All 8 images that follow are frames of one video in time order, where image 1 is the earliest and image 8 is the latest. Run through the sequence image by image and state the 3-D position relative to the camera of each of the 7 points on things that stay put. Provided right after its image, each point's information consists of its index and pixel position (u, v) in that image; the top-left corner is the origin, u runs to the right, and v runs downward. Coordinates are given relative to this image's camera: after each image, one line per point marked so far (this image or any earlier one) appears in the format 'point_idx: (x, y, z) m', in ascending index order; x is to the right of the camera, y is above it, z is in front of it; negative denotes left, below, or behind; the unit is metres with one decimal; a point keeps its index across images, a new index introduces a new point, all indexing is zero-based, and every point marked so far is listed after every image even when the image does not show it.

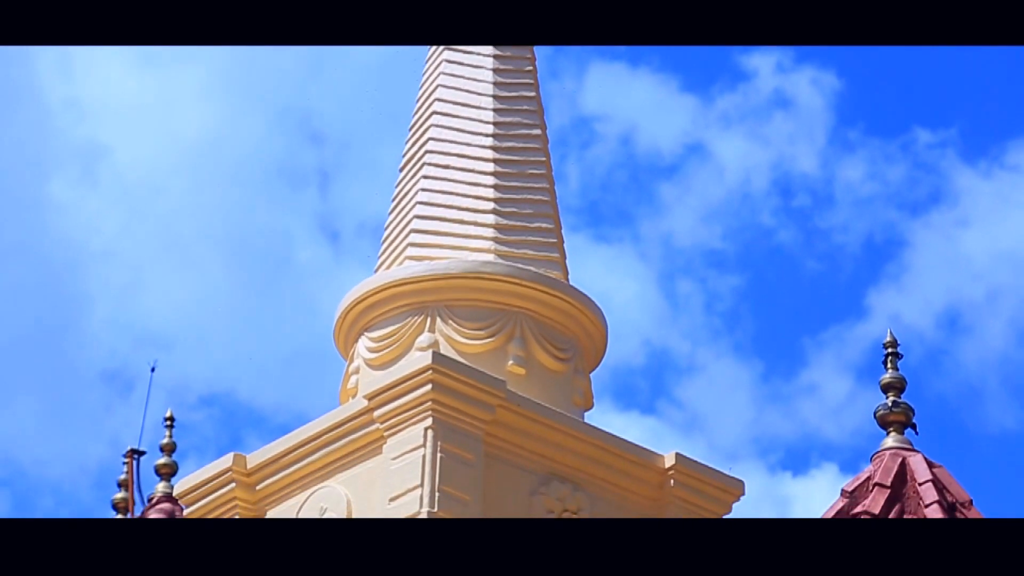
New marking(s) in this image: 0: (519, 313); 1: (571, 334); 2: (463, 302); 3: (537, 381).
0: (0.0, -0.1, +7.7) m
1: (+0.2, -0.2, +7.8) m
2: (-0.2, 0.0, +7.6) m
3: (+0.1, -0.3, +7.6) m
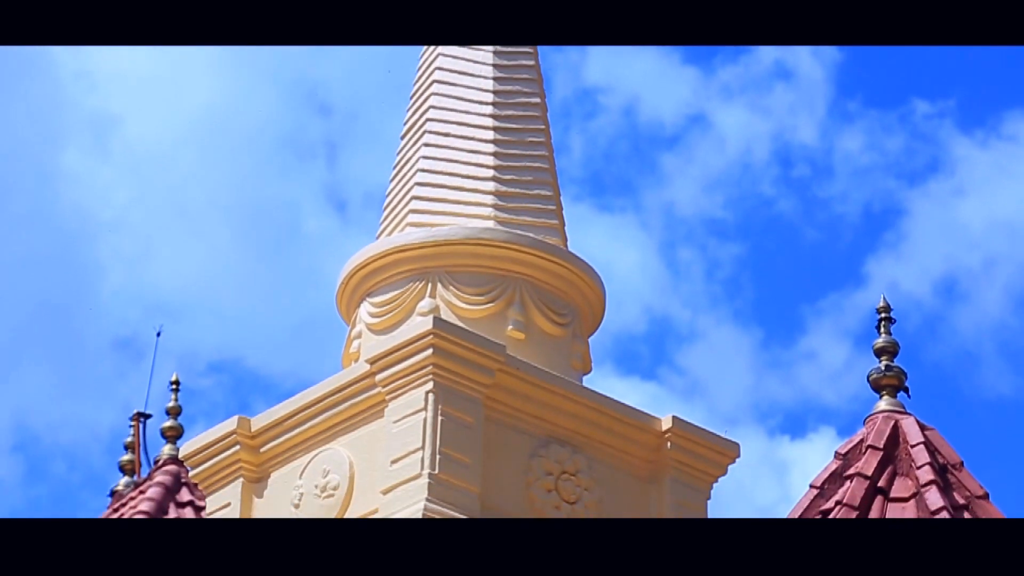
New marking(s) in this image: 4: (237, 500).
0: (0.0, 0.0, +7.8) m
1: (+0.2, 0.0, +8.0) m
2: (-0.2, +0.1, +7.7) m
3: (+0.1, -0.2, +7.8) m
4: (-1.0, -0.8, +7.9) m
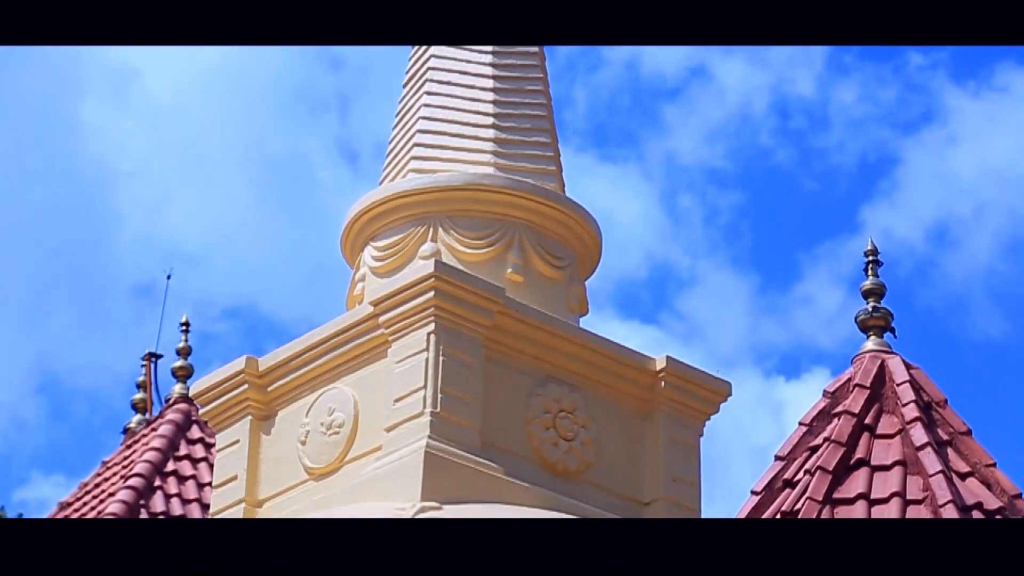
0: (0.0, +0.2, +8.0) m
1: (+0.2, +0.2, +8.2) m
2: (-0.2, +0.3, +8.0) m
3: (+0.1, 0.0, +8.0) m
4: (-1.0, -0.6, +8.2) m
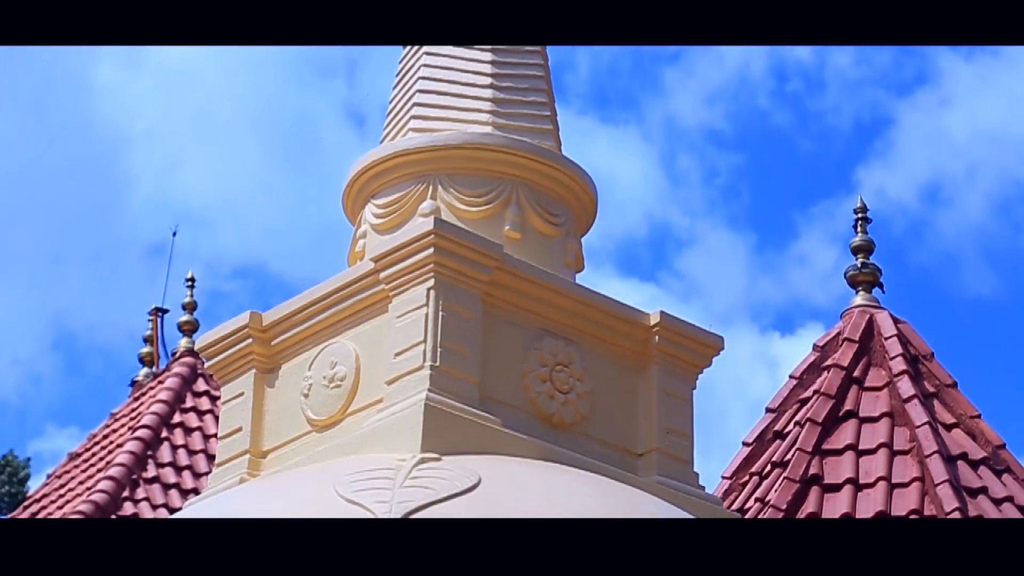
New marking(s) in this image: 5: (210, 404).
0: (0.0, +0.4, +8.2) m
1: (+0.2, +0.3, +8.4) m
2: (-0.2, +0.4, +8.2) m
3: (+0.1, +0.2, +8.2) m
4: (-1.0, -0.4, +8.4) m
5: (-1.2, -0.5, +9.1) m
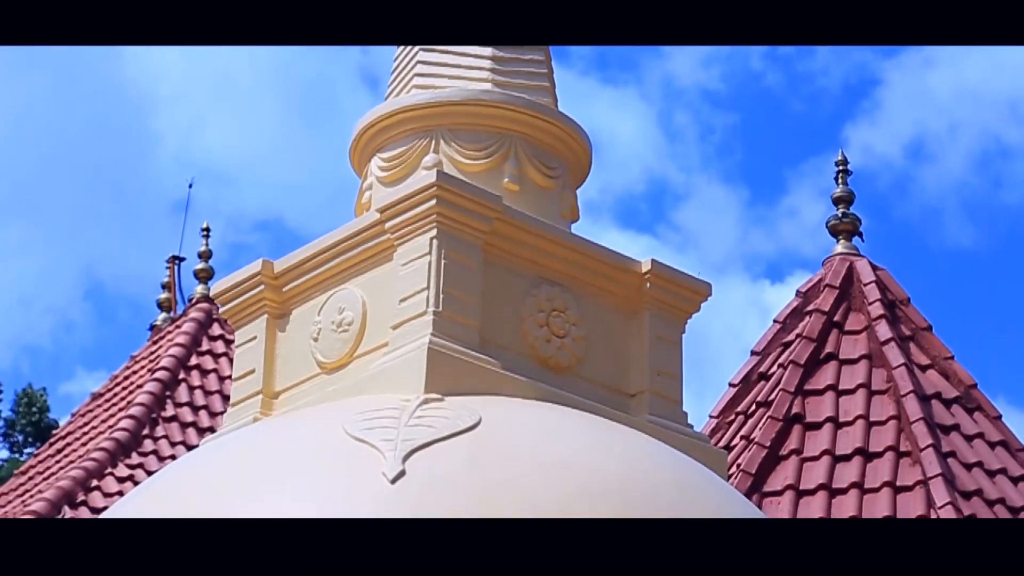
0: (0.0, +0.6, +8.7) m
1: (+0.2, +0.5, +8.8) m
2: (-0.2, +0.6, +8.6) m
3: (+0.1, +0.4, +8.7) m
4: (-1.0, -0.2, +8.9) m
5: (-1.2, -0.3, +9.5) m
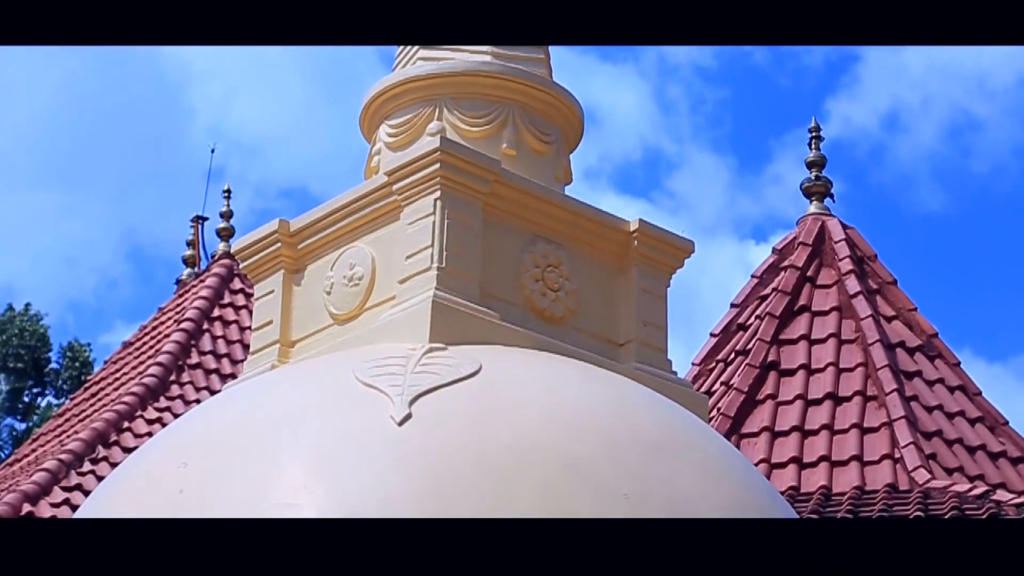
0: (0.0, +0.8, +9.4) m
1: (+0.2, +0.7, +9.5) m
2: (-0.2, +0.8, +9.3) m
3: (+0.1, +0.5, +9.4) m
4: (-1.0, 0.0, +9.6) m
5: (-1.3, -0.1, +10.2) m
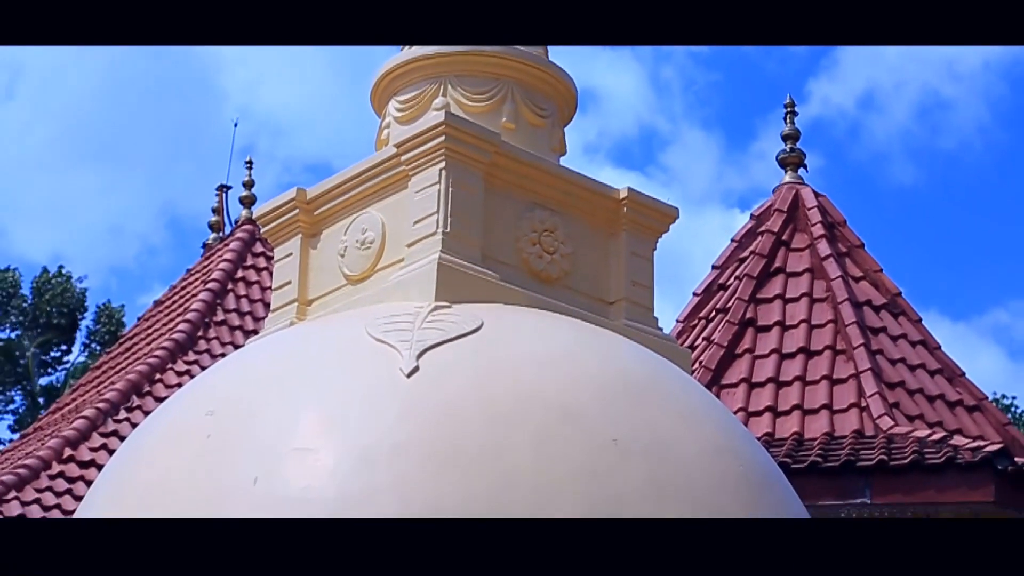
0: (0.0, +1.0, +10.2) m
1: (+0.2, +0.9, +10.3) m
2: (-0.2, +1.0, +10.1) m
3: (+0.1, +0.7, +10.2) m
4: (-1.0, +0.2, +10.4) m
5: (-1.3, +0.1, +11.0) m
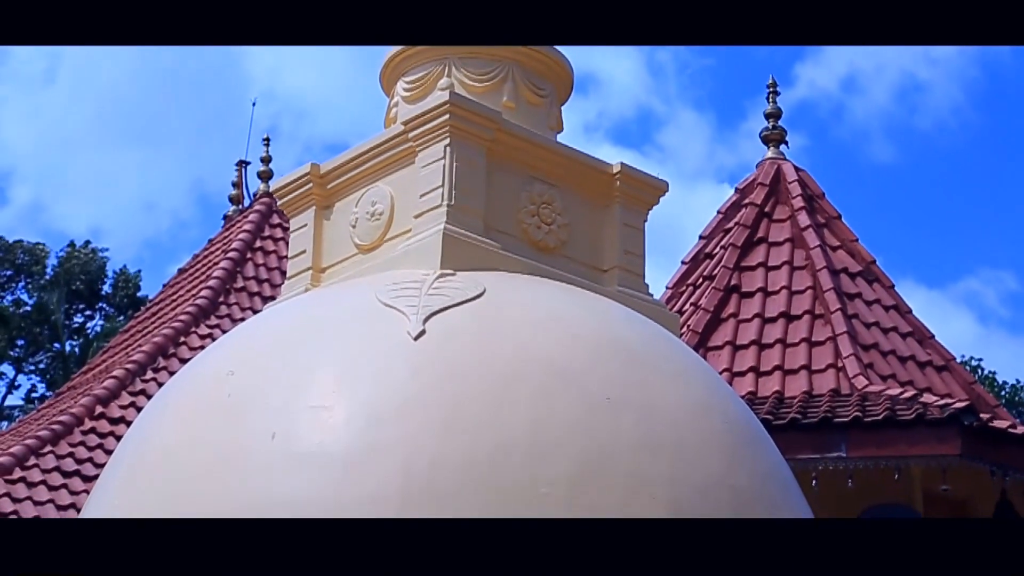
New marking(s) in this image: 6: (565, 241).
0: (0.0, +1.1, +10.8) m
1: (+0.2, +1.1, +11.0) m
2: (-0.2, +1.1, +10.8) m
3: (+0.1, +0.9, +10.9) m
4: (-1.0, +0.3, +11.1) m
5: (-1.3, +0.3, +11.7) m
6: (+0.3, +0.2, +10.8) m
